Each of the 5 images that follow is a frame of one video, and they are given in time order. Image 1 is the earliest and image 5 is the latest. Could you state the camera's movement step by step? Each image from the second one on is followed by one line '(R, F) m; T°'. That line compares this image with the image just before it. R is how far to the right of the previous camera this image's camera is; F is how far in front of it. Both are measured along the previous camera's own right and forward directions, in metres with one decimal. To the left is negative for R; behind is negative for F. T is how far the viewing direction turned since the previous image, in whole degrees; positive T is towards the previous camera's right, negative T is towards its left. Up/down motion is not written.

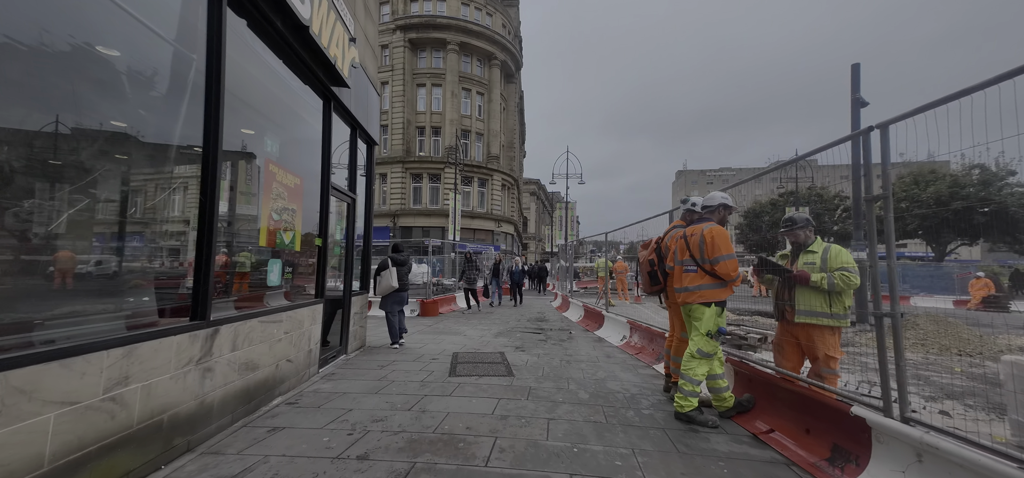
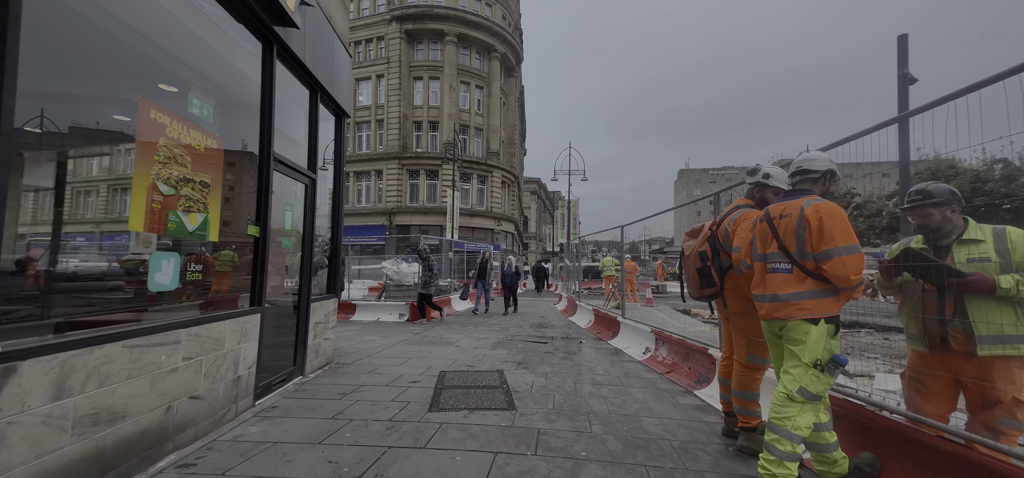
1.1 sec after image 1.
(0.0, +1.2) m; 0°
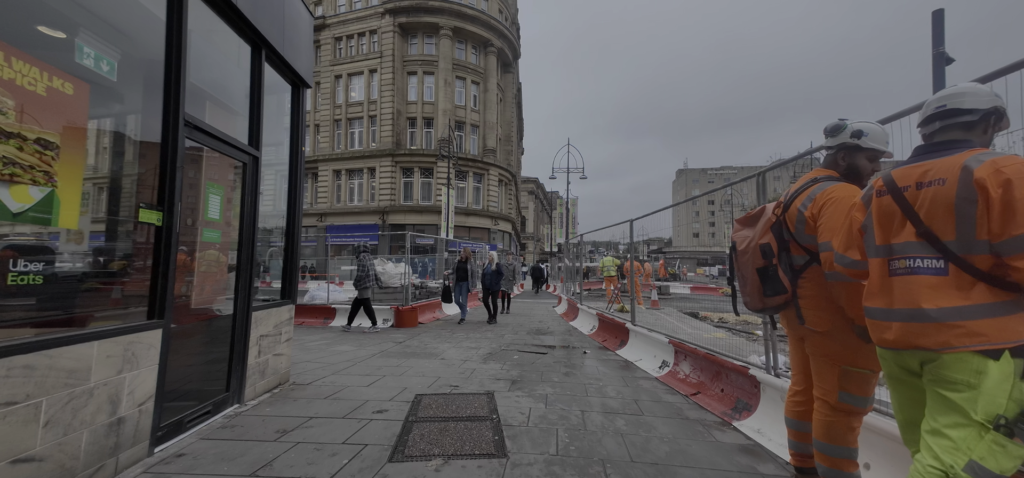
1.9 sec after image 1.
(+0.1, +0.9) m; 0°
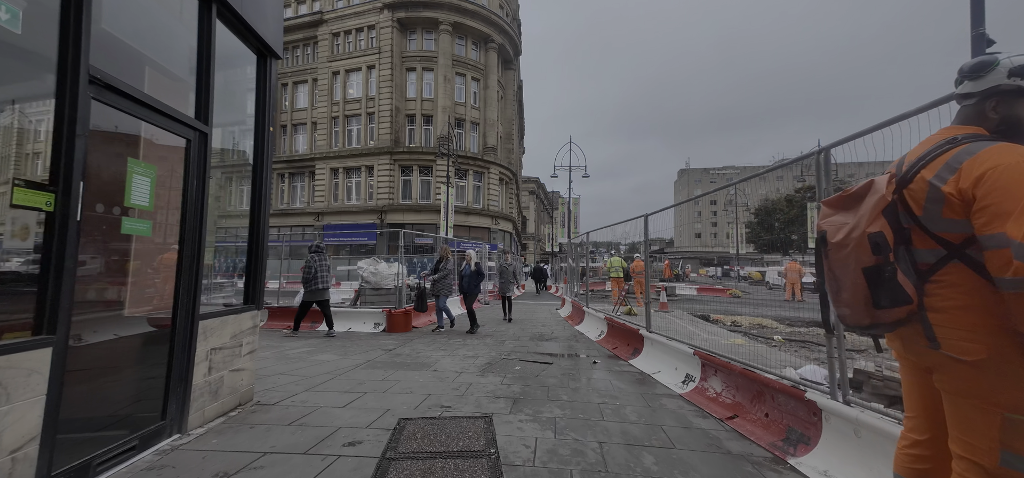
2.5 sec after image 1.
(0.0, +0.6) m; 0°
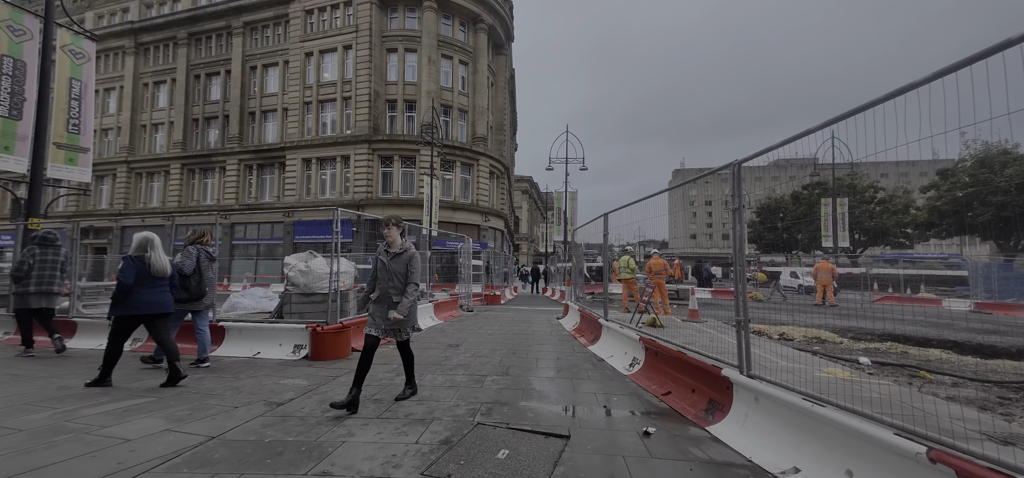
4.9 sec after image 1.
(+0.1, +2.6) m; +1°
